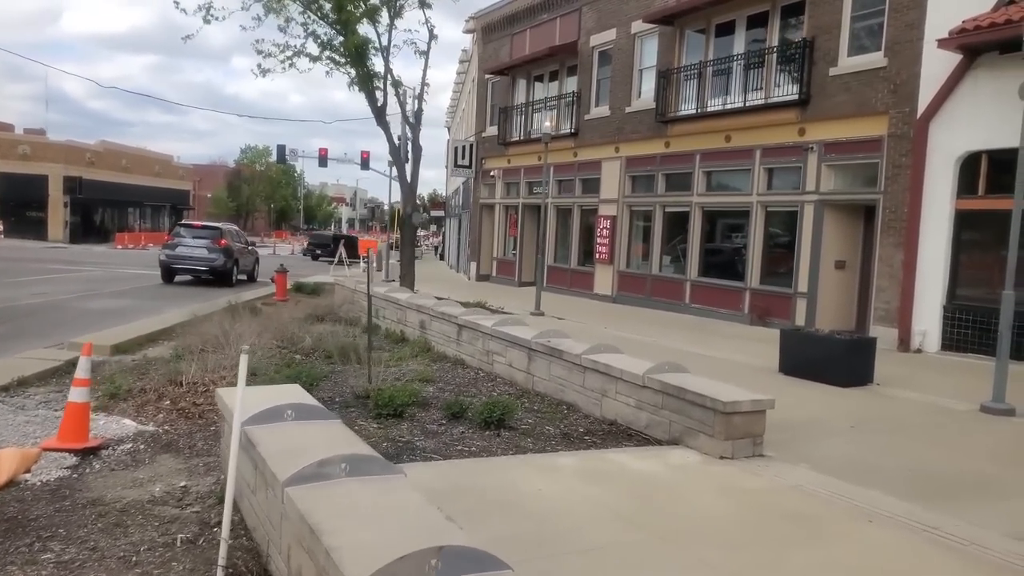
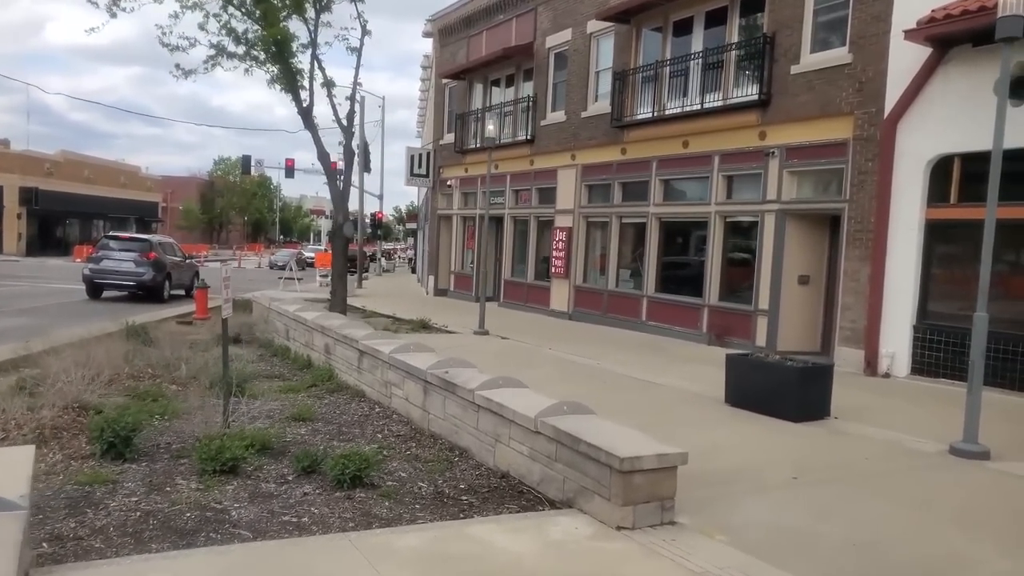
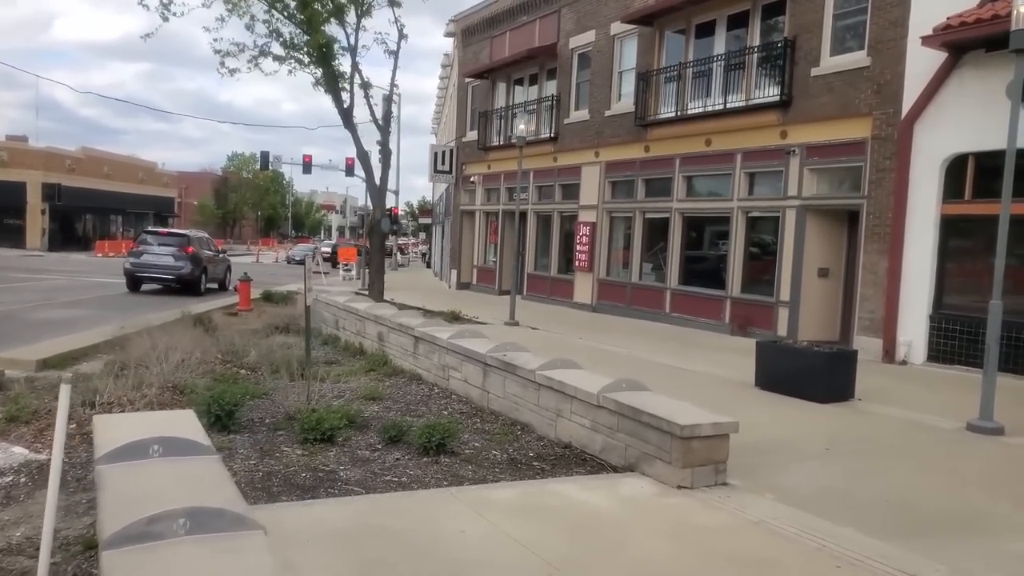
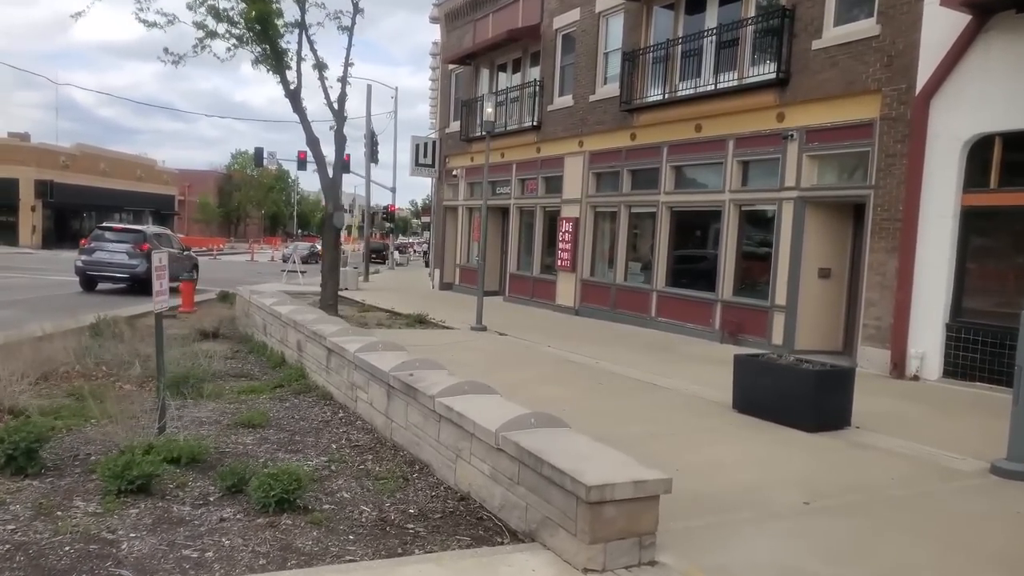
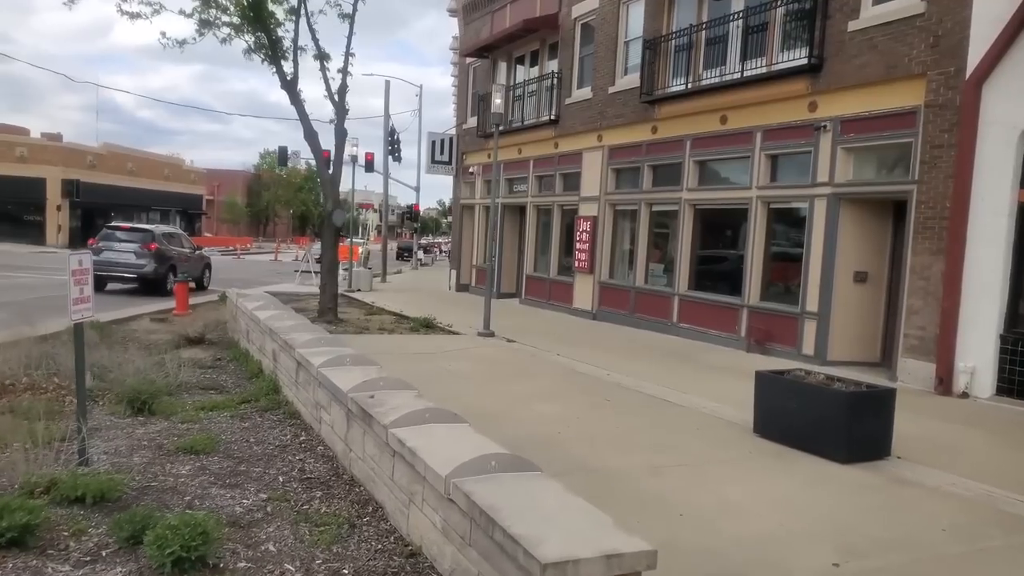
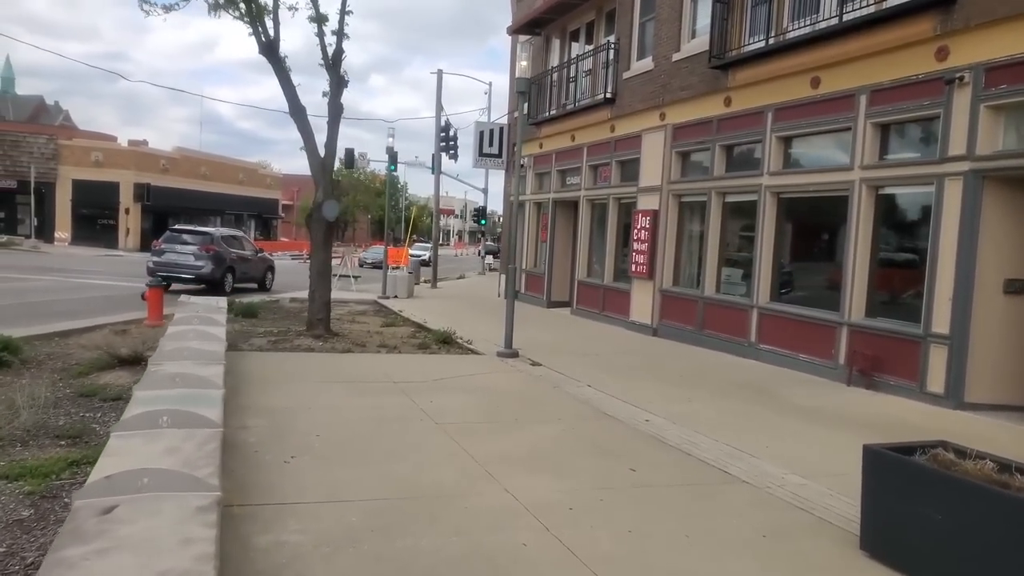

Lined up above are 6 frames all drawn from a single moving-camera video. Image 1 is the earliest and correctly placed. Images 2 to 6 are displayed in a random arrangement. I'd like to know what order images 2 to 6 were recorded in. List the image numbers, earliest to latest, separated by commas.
3, 2, 4, 5, 6
